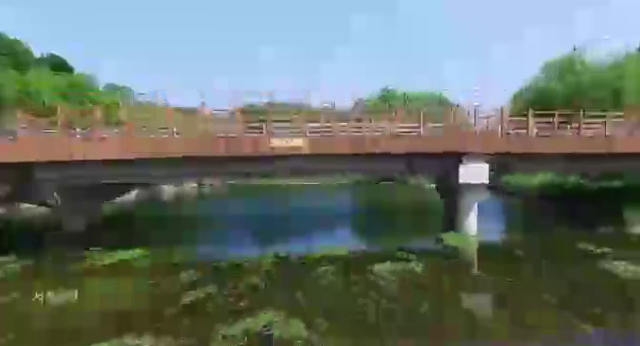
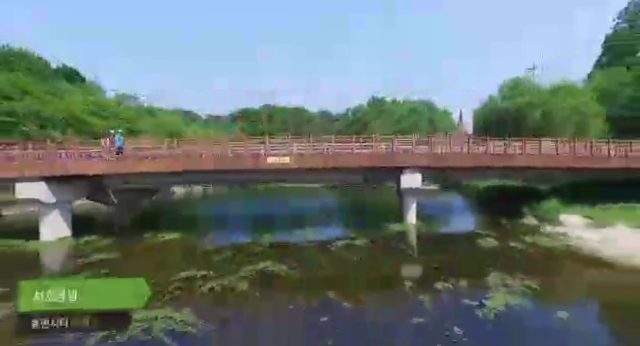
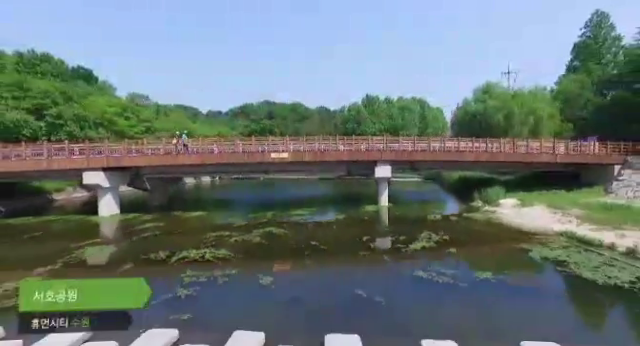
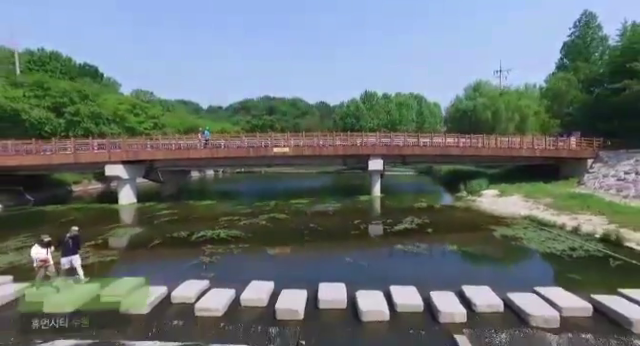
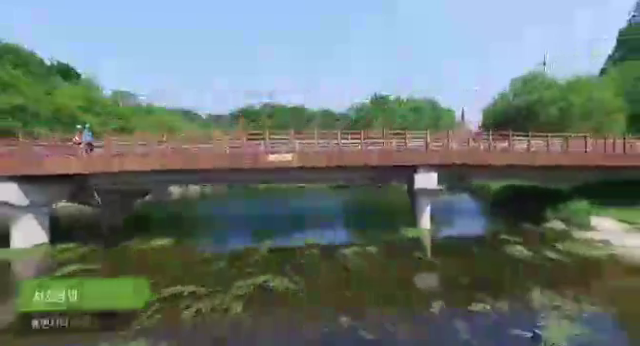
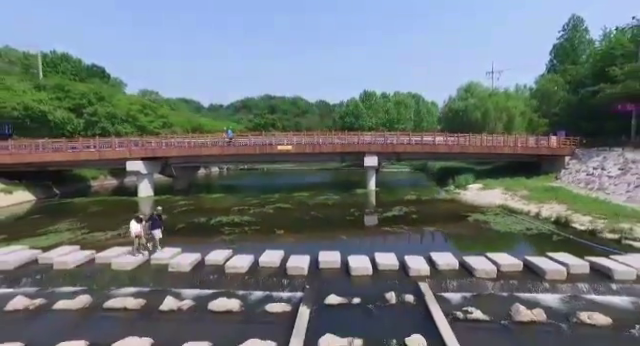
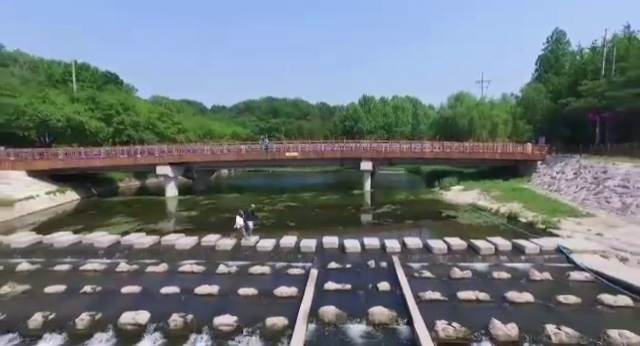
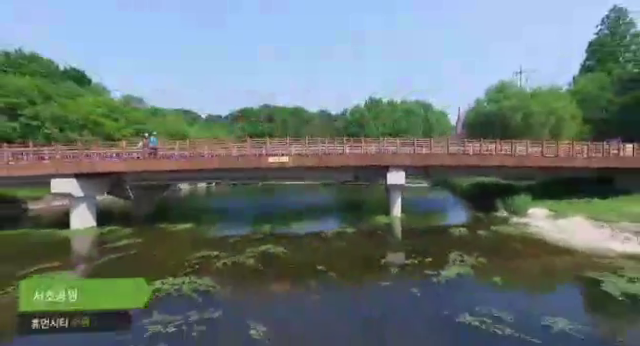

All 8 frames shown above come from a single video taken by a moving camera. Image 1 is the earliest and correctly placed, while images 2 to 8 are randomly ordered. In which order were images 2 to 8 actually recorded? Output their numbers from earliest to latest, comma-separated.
5, 2, 8, 3, 4, 6, 7
